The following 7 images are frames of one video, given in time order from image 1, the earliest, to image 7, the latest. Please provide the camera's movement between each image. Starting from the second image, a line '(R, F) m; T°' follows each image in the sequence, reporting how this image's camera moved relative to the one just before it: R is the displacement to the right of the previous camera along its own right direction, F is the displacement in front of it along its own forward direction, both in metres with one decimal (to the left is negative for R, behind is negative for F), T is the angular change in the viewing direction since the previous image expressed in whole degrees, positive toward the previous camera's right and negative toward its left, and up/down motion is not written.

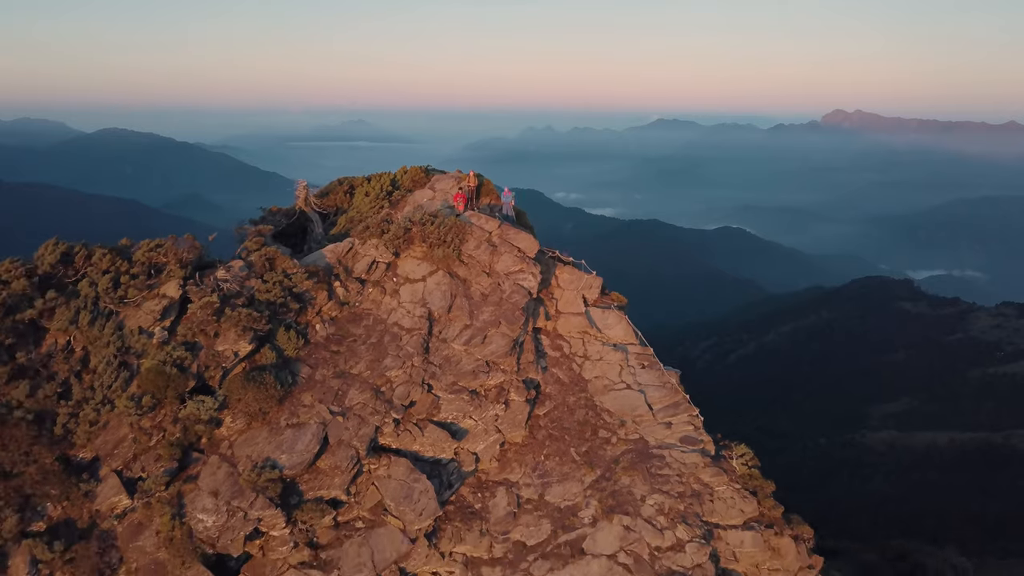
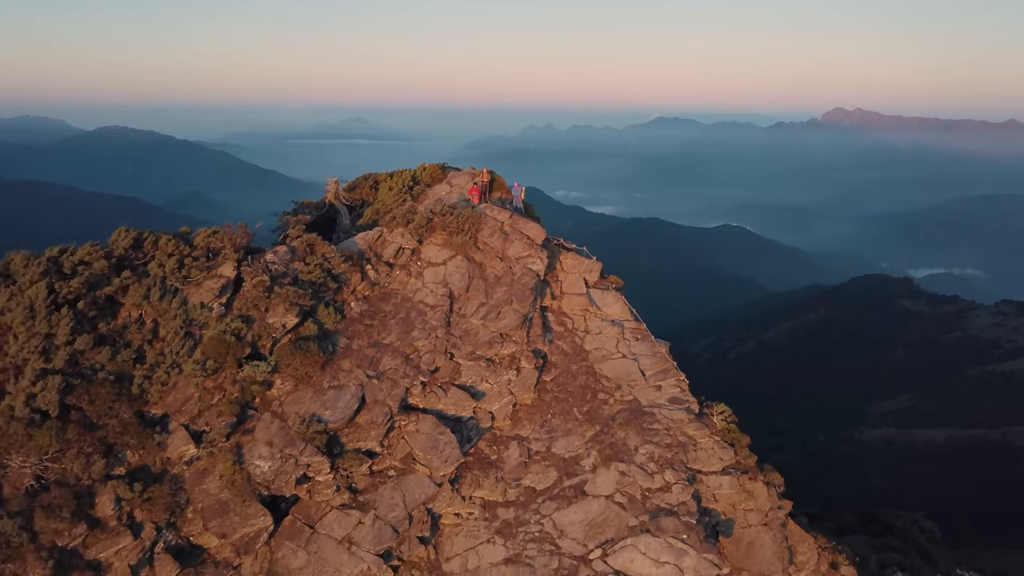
(-0.1, -0.7) m; 0°
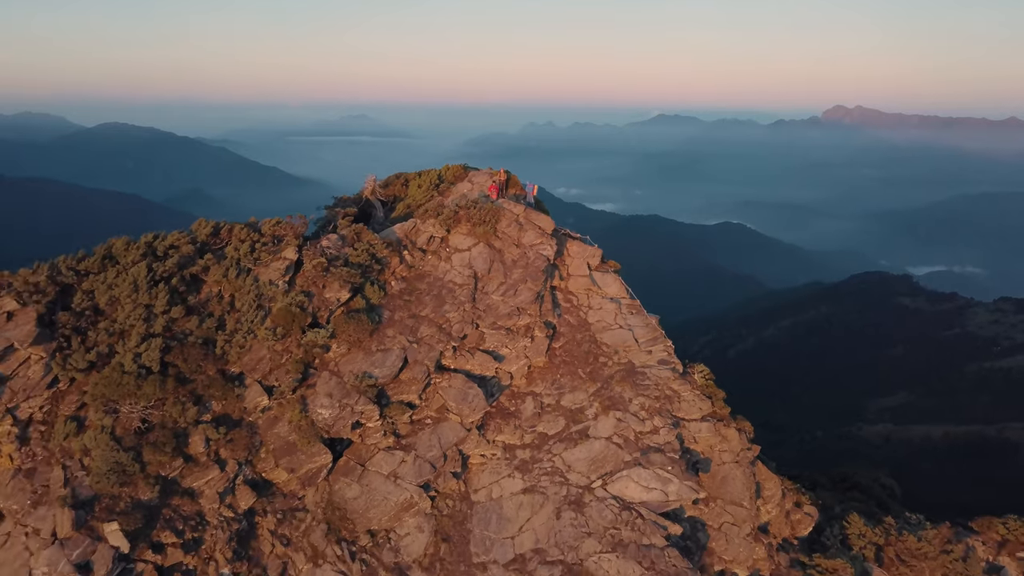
(-0.1, -1.0) m; 0°
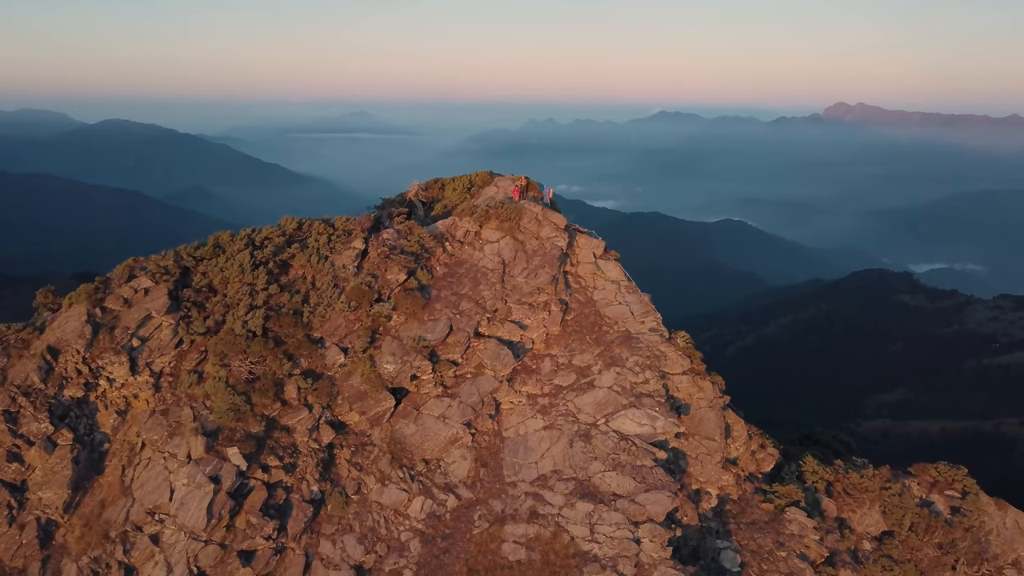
(-0.2, -1.6) m; 0°
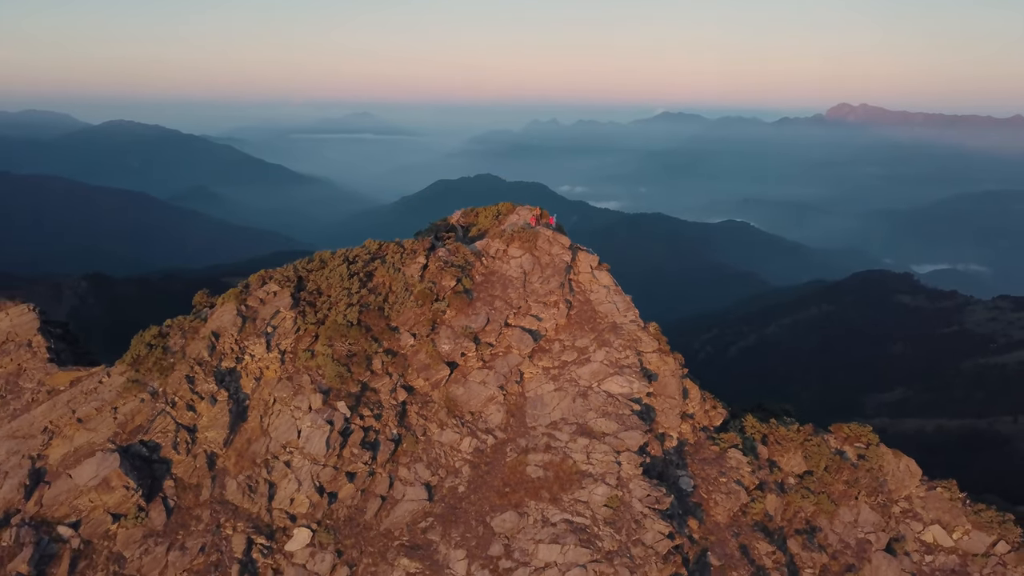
(-0.2, -3.1) m; 0°
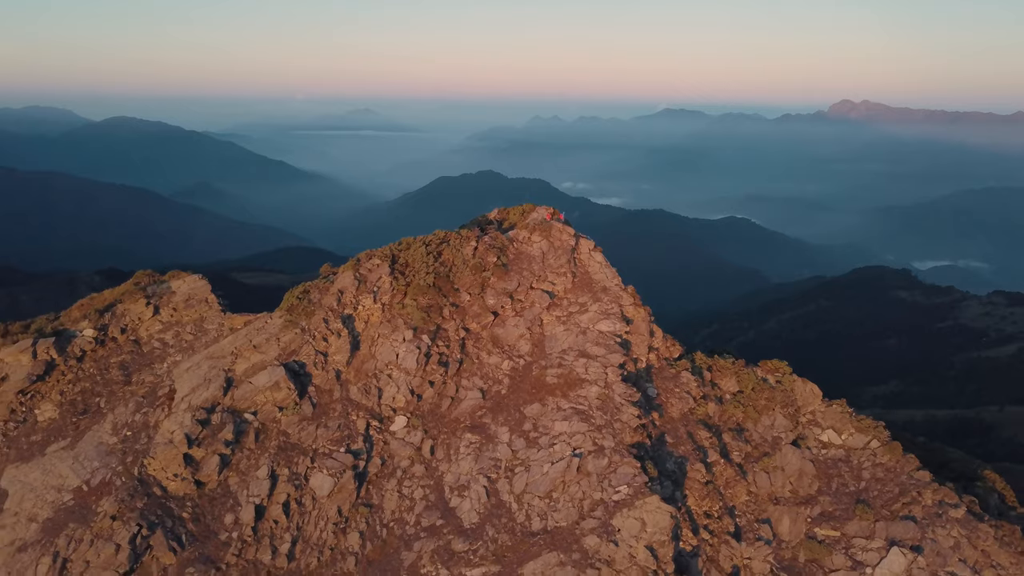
(-0.5, -5.2) m; 0°
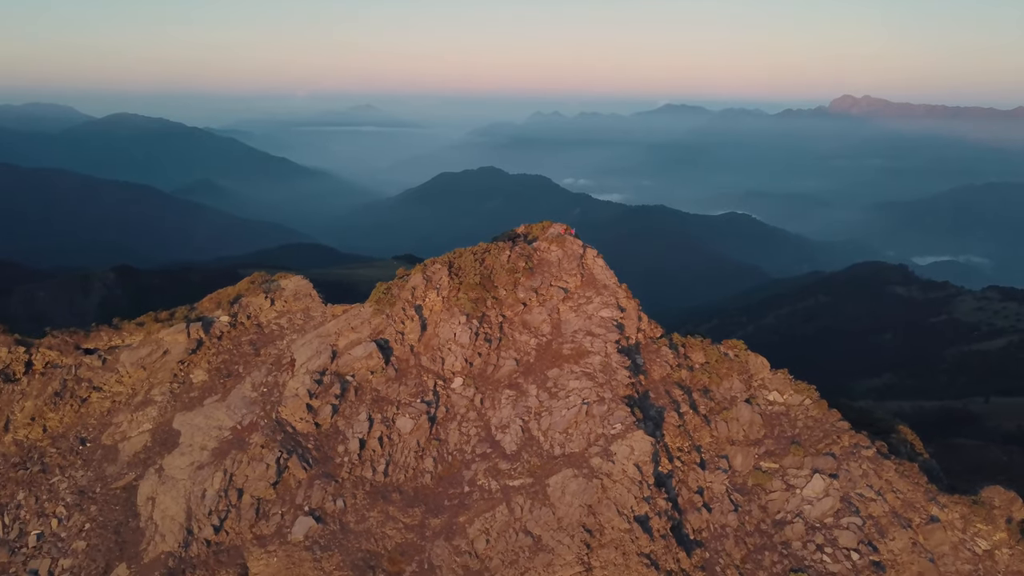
(-0.7, -5.7) m; 0°
